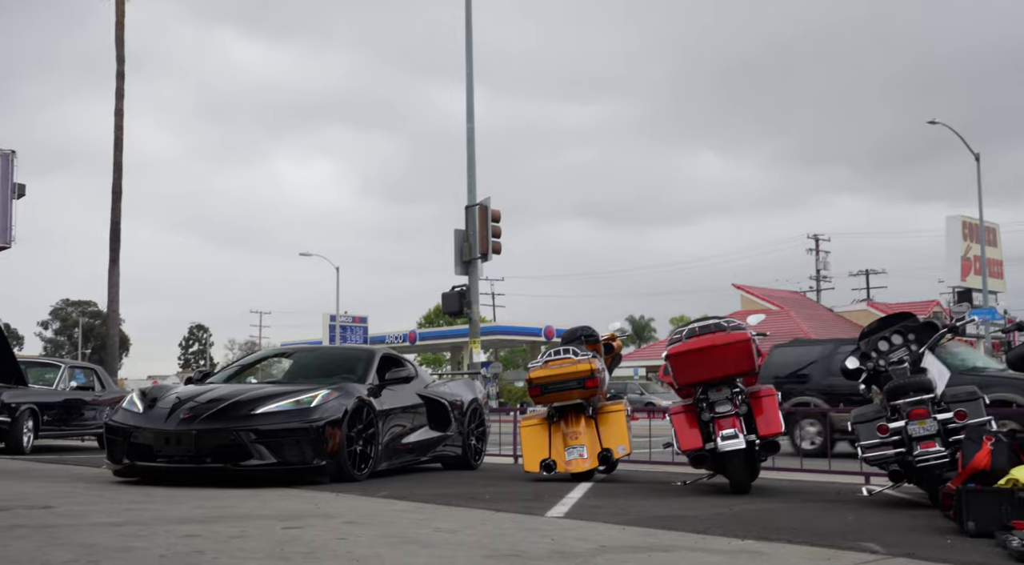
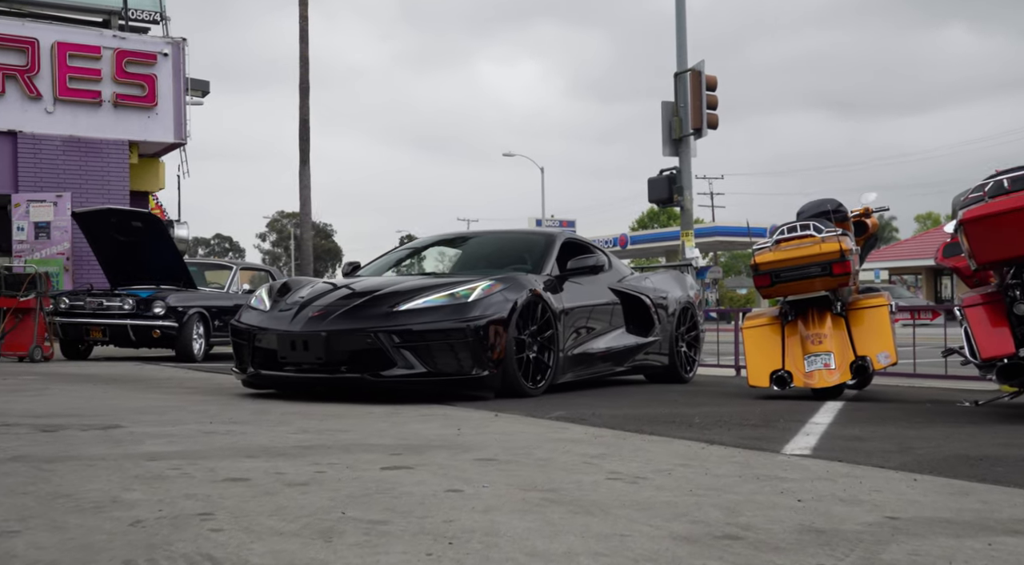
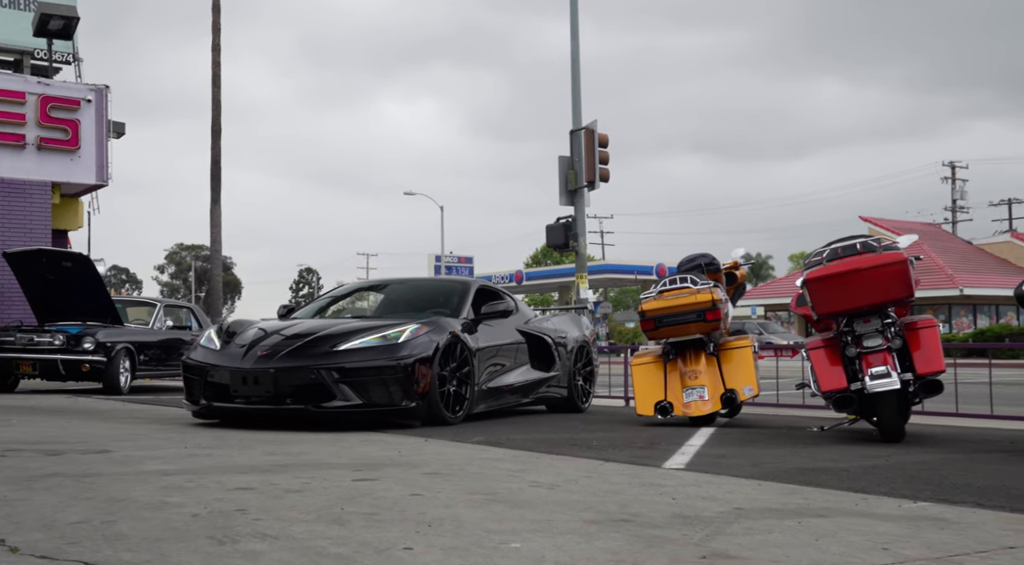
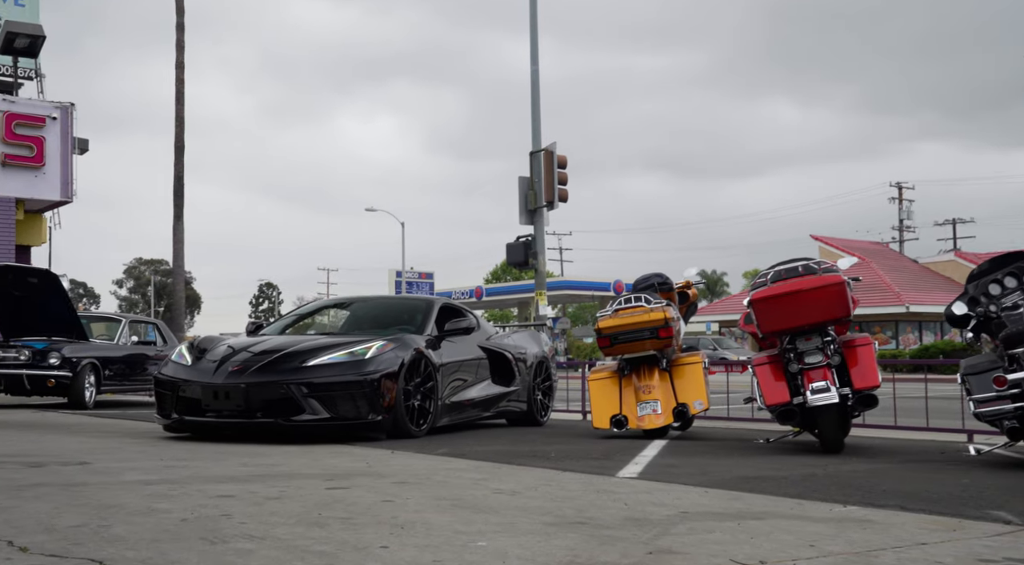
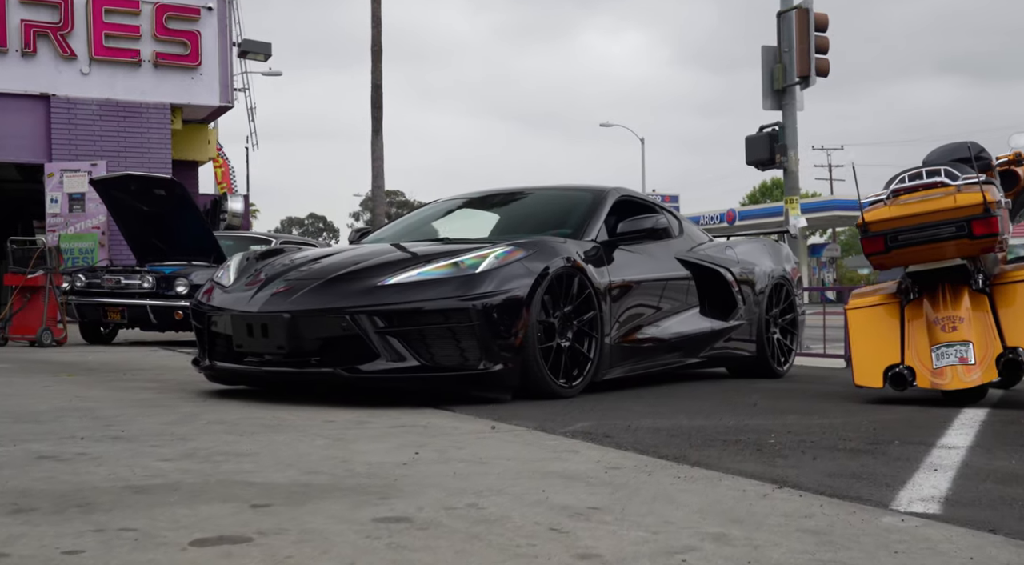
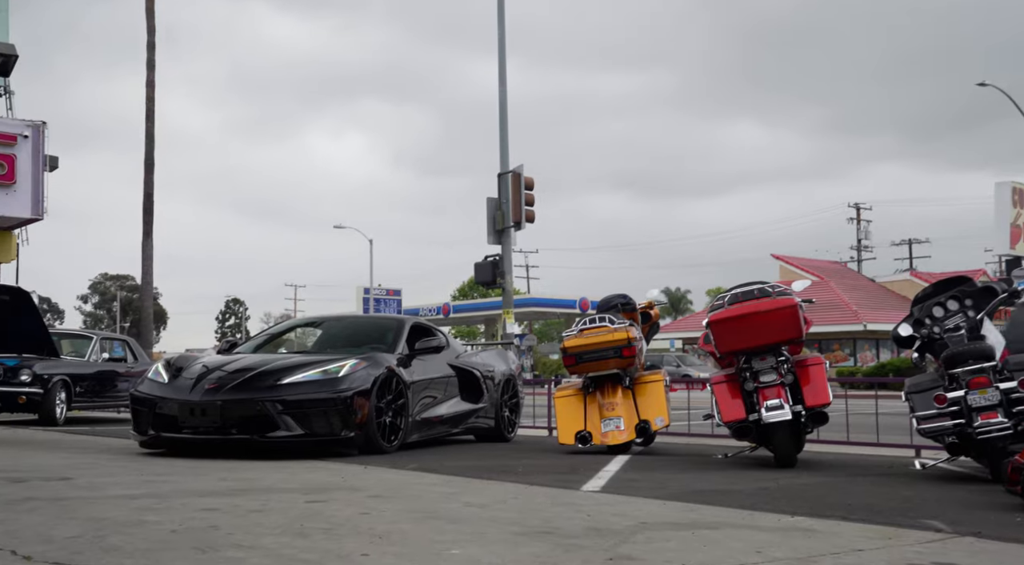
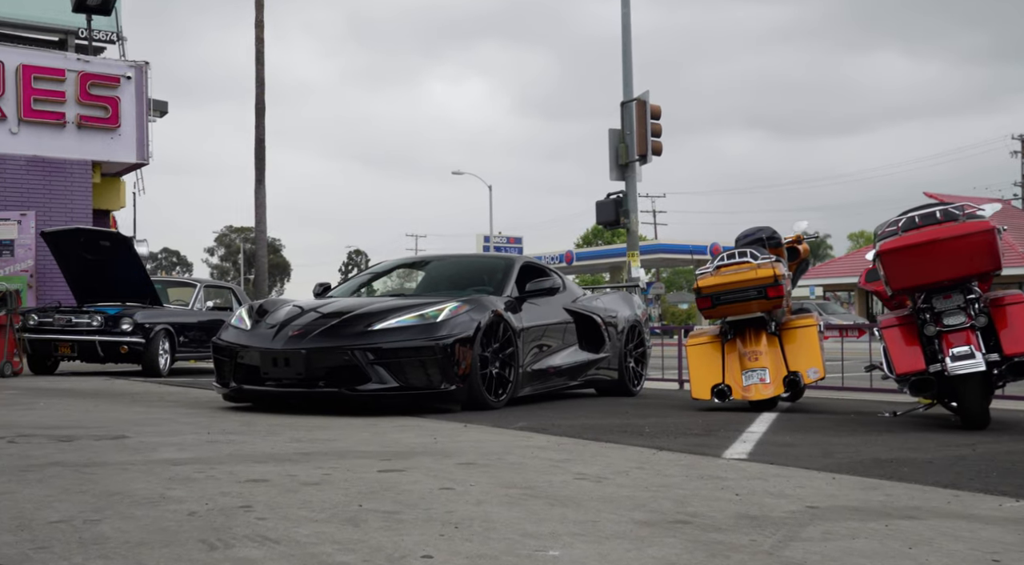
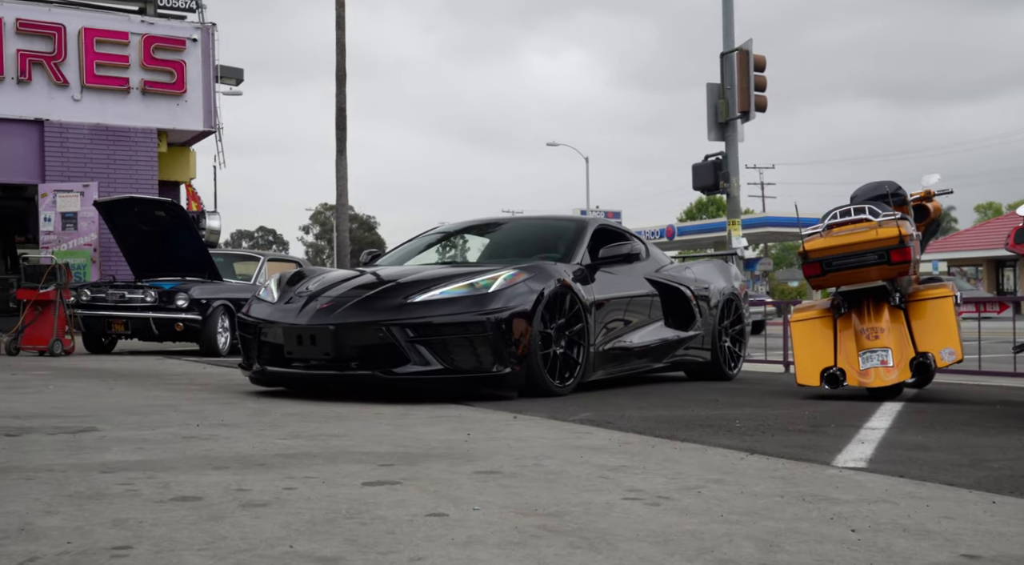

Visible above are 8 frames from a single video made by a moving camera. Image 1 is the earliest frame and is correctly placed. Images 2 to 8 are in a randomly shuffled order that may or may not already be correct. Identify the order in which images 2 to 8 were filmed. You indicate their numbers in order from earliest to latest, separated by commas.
6, 4, 3, 7, 2, 8, 5
